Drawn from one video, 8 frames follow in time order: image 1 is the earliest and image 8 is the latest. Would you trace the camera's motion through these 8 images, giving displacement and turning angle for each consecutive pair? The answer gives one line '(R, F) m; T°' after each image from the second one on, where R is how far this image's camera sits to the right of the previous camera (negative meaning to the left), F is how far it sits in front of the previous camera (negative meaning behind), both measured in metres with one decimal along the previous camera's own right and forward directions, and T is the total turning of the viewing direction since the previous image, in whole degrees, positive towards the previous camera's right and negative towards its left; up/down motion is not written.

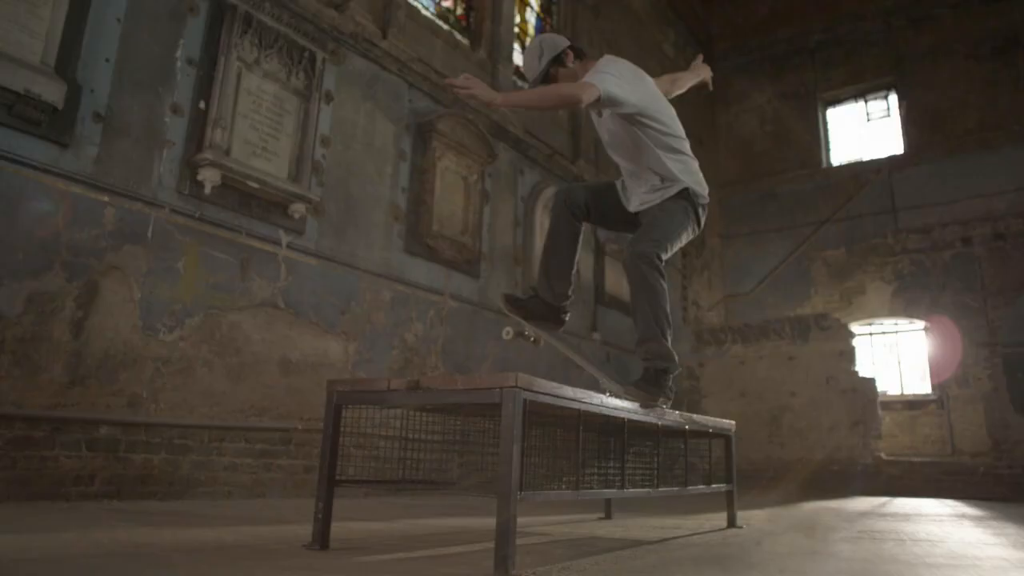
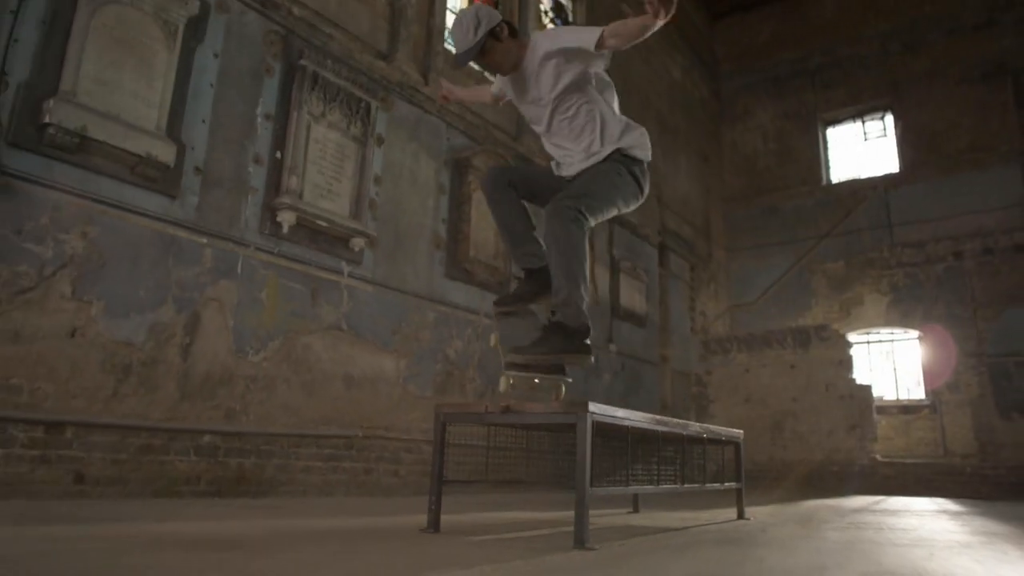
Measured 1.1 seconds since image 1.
(-0.3, -0.7) m; 0°
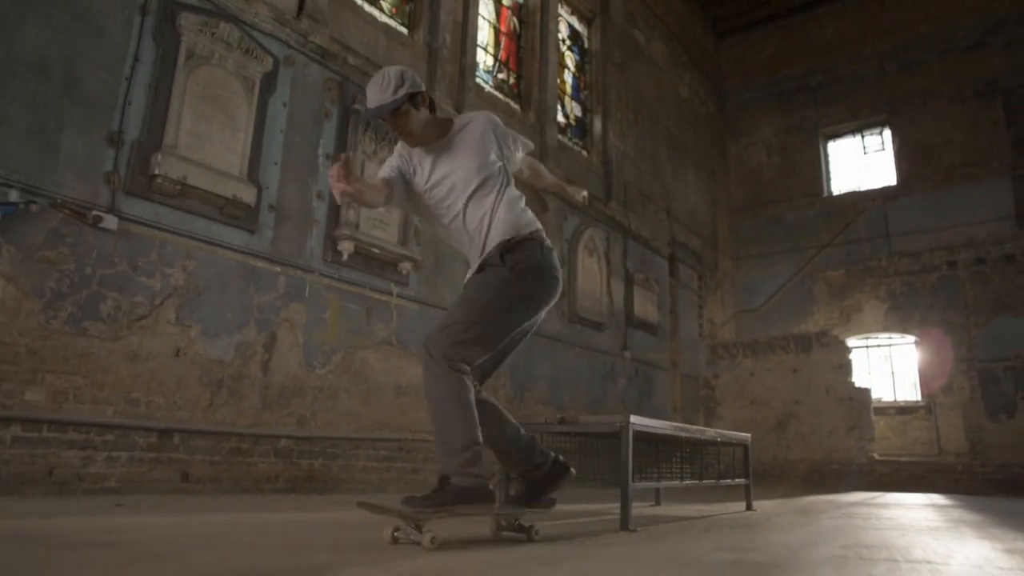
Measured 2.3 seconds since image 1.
(-0.2, -0.6) m; 0°
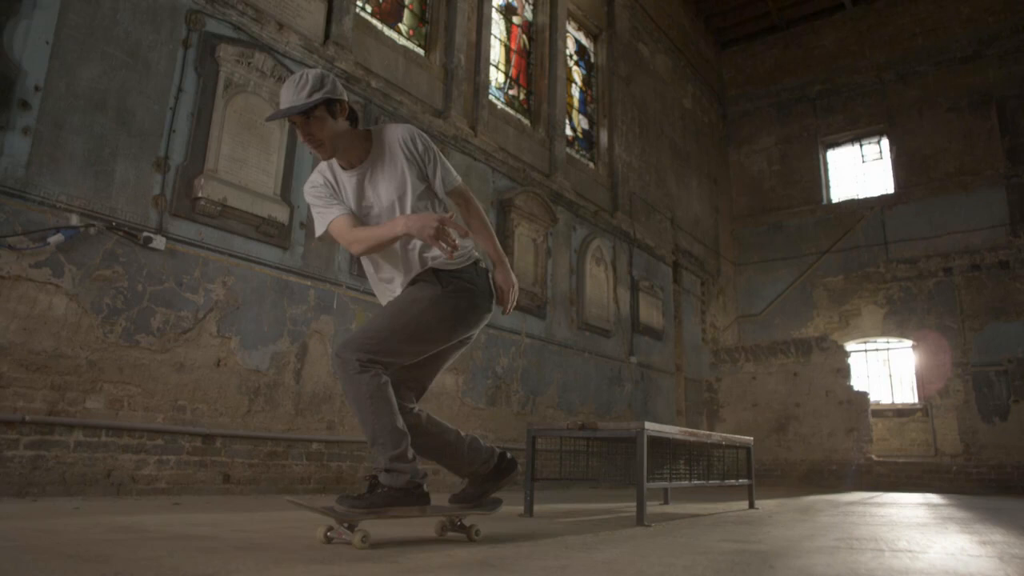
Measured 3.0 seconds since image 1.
(-0.1, -0.3) m; 0°
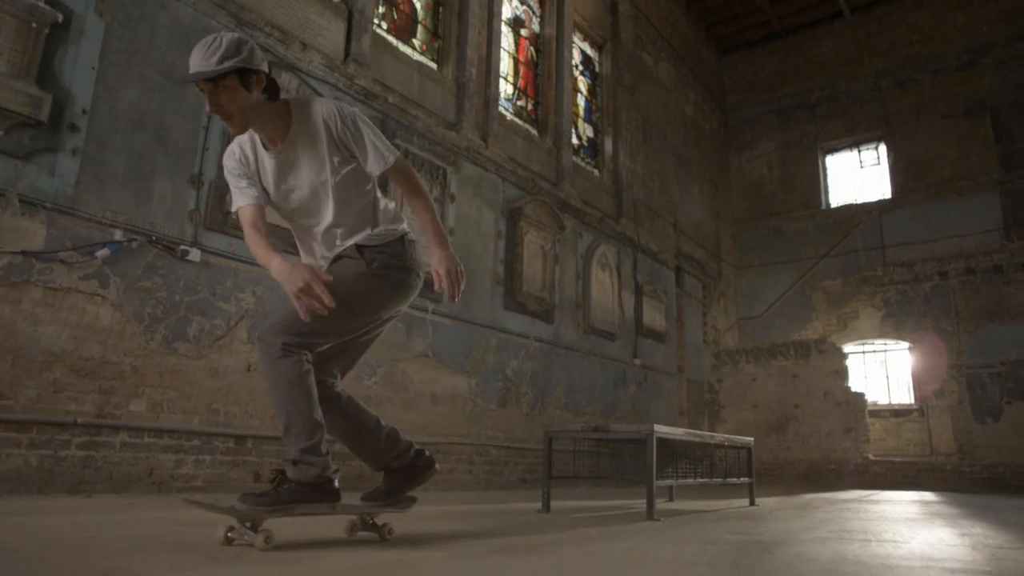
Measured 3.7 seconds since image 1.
(-0.1, -0.3) m; 0°
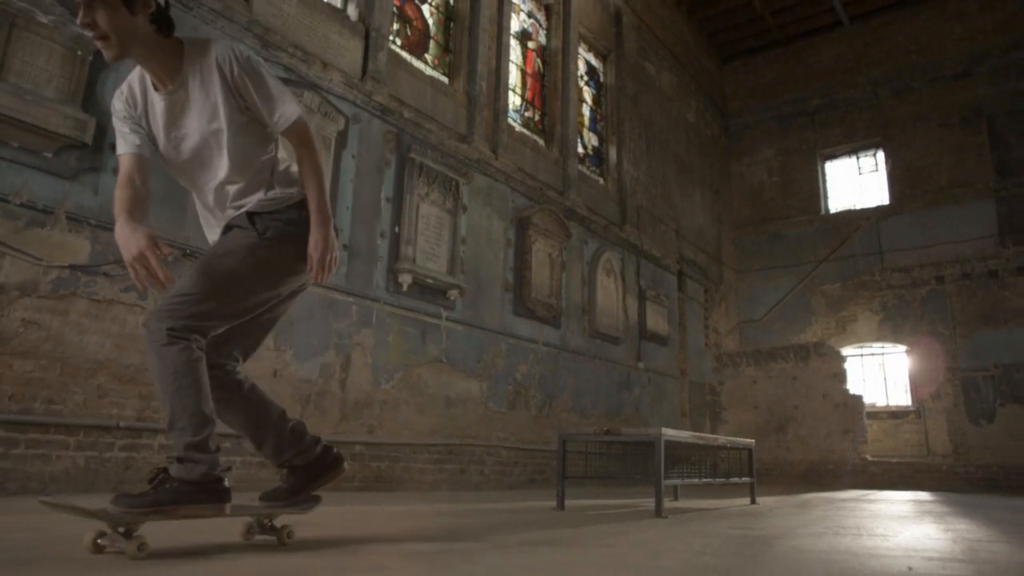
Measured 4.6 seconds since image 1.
(-0.1, -0.3) m; 0°
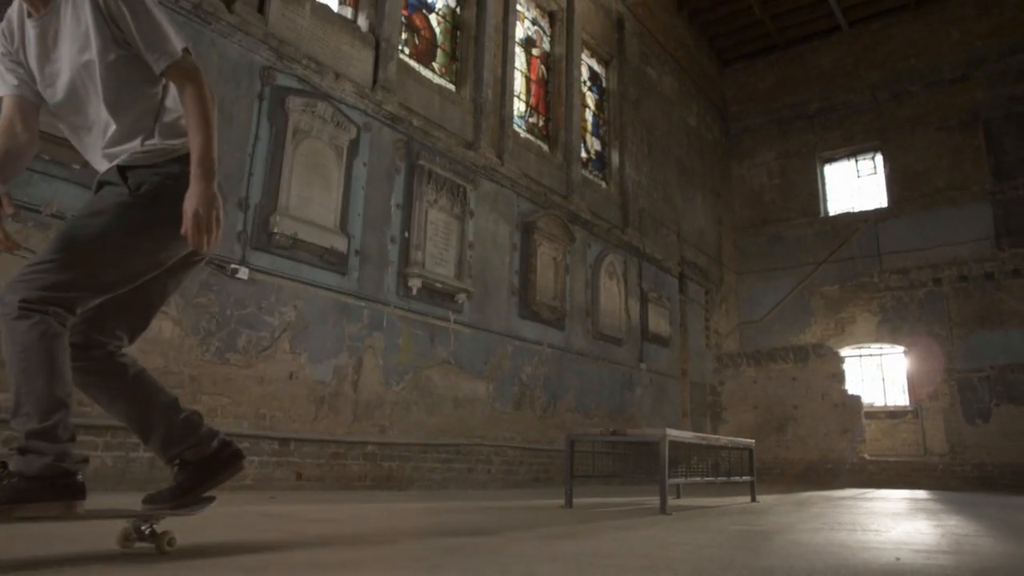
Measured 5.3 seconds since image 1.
(-0.1, -0.2) m; 0°
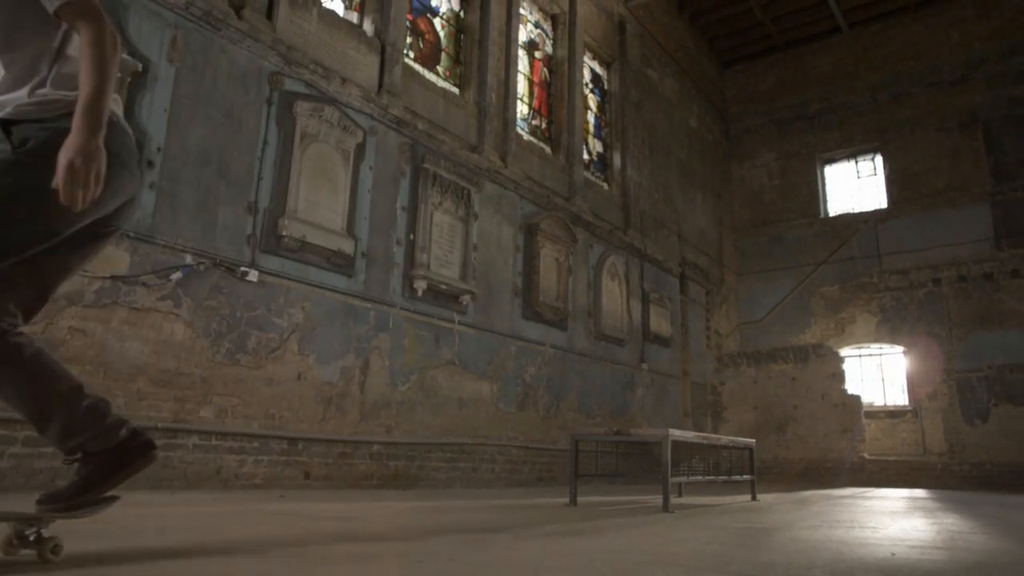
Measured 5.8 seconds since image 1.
(0.0, -0.1) m; 0°
